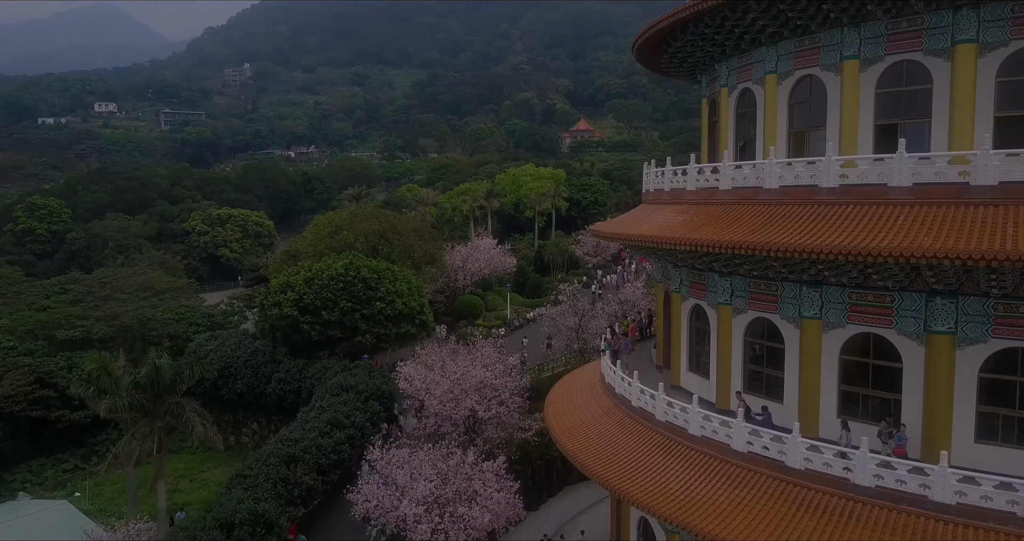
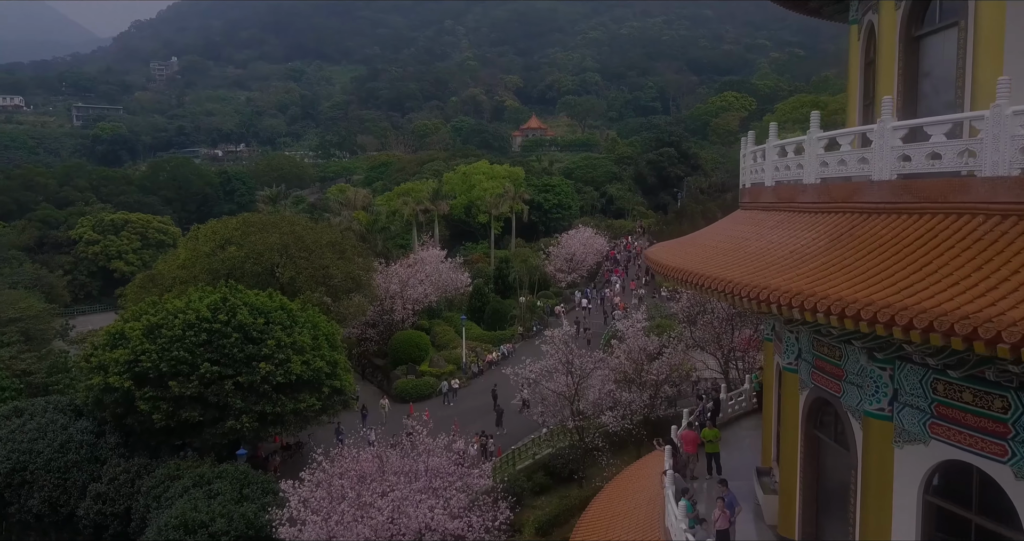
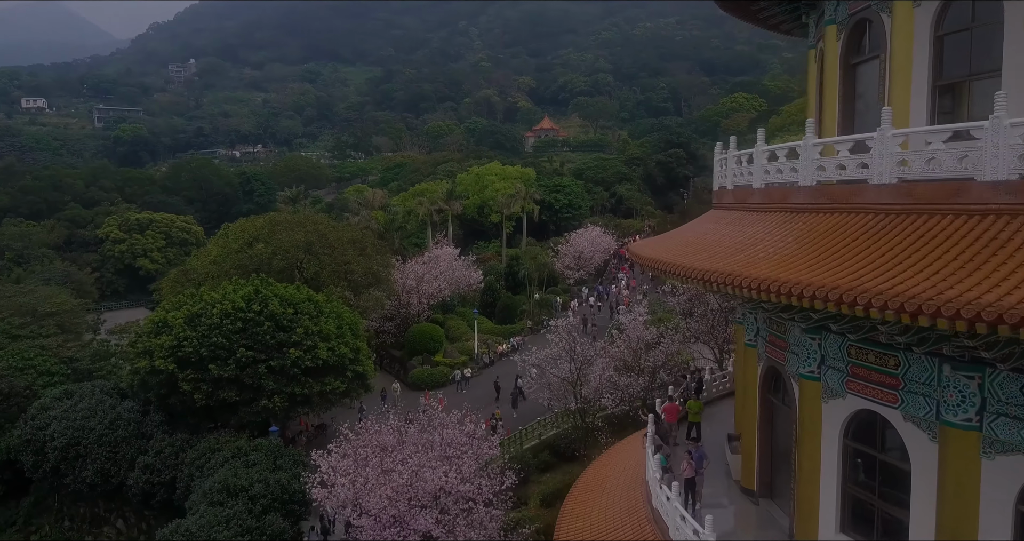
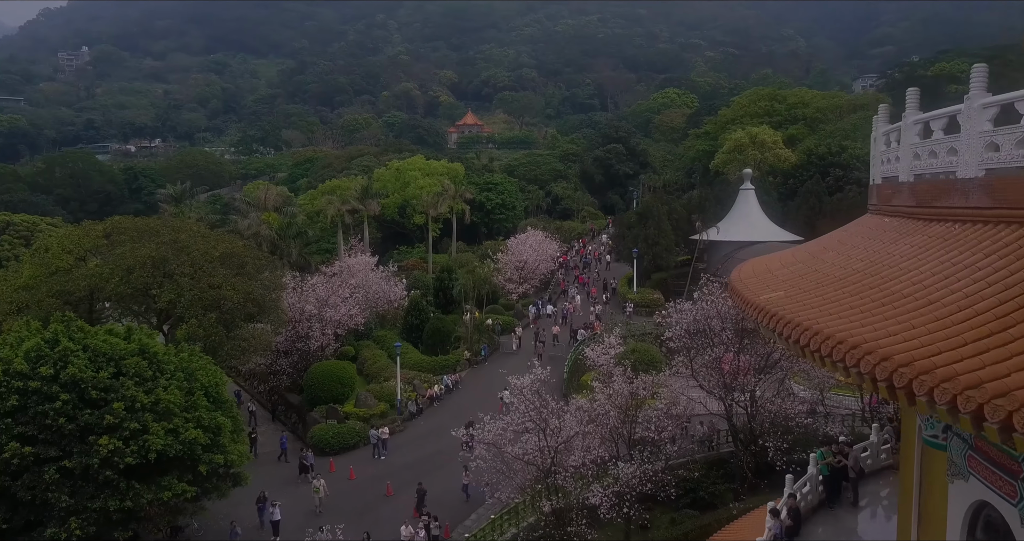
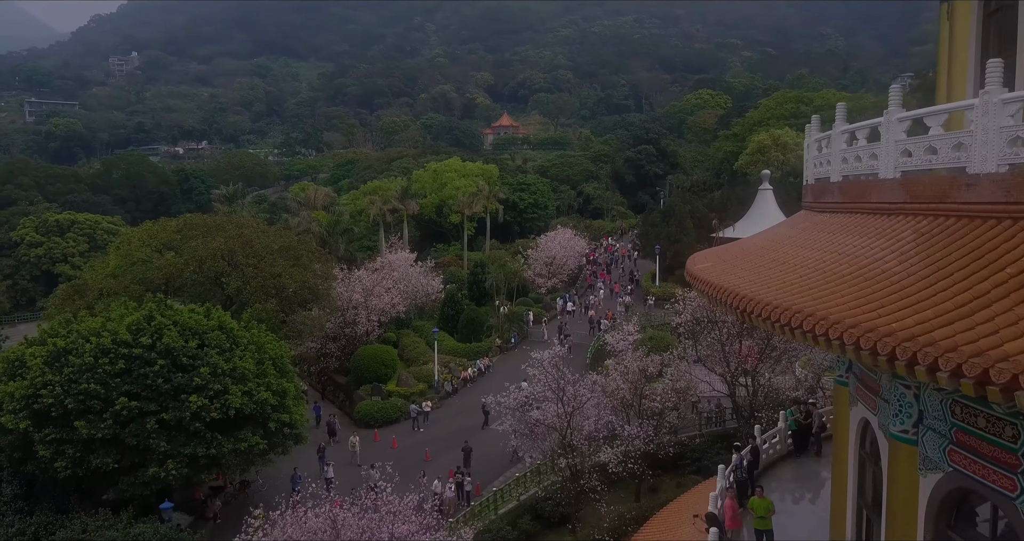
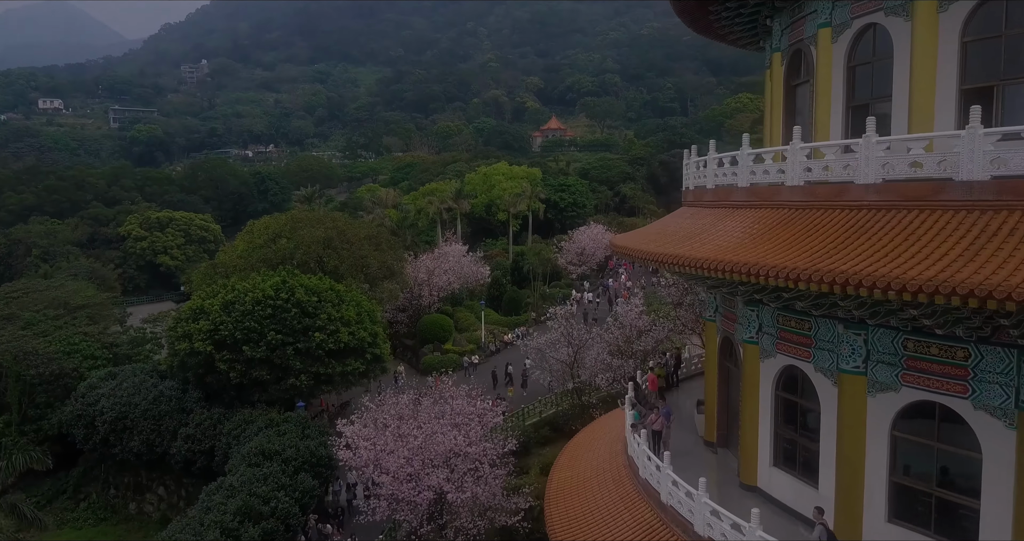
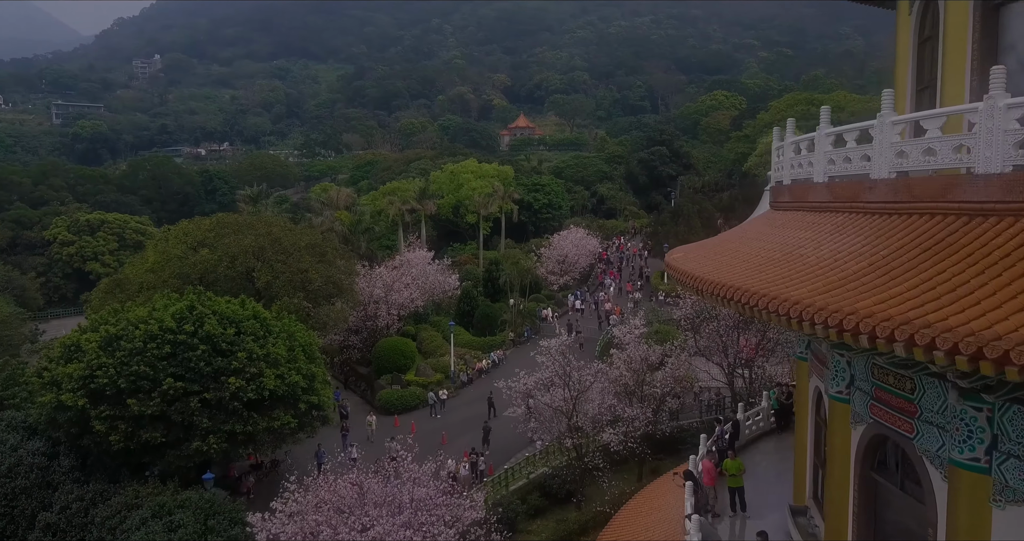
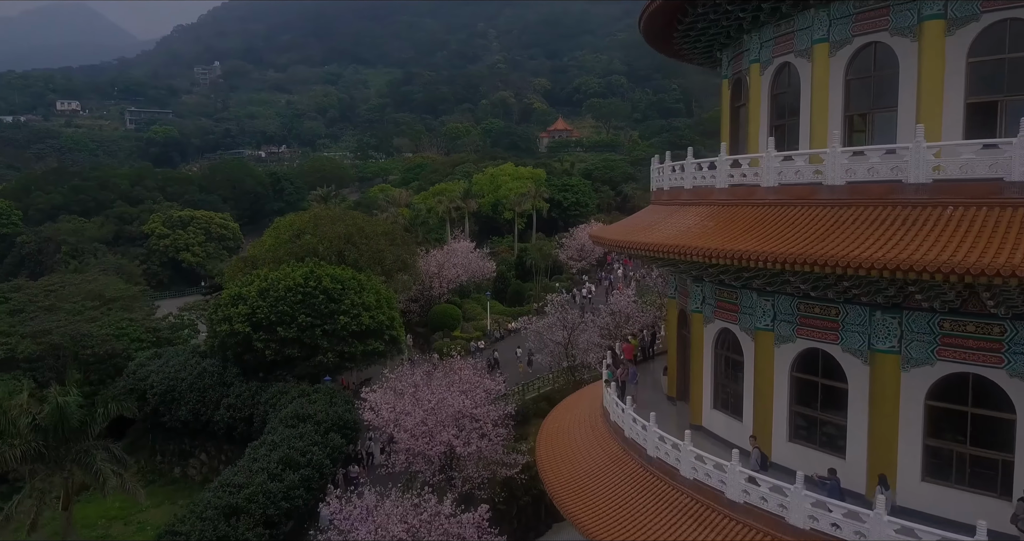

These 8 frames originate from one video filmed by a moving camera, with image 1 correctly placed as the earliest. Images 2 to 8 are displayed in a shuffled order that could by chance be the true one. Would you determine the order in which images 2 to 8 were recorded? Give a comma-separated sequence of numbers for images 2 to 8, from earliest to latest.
8, 6, 3, 2, 7, 5, 4
